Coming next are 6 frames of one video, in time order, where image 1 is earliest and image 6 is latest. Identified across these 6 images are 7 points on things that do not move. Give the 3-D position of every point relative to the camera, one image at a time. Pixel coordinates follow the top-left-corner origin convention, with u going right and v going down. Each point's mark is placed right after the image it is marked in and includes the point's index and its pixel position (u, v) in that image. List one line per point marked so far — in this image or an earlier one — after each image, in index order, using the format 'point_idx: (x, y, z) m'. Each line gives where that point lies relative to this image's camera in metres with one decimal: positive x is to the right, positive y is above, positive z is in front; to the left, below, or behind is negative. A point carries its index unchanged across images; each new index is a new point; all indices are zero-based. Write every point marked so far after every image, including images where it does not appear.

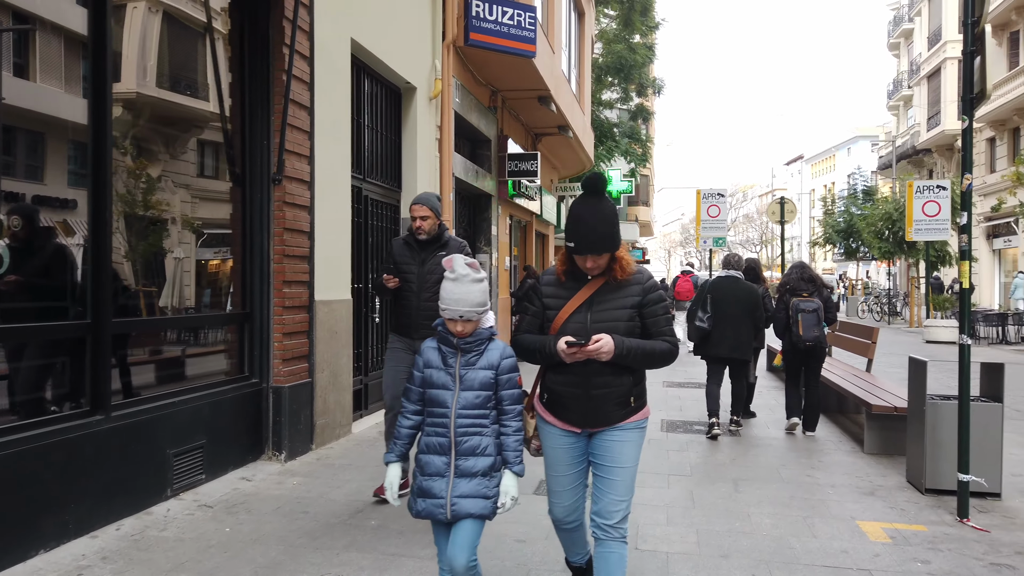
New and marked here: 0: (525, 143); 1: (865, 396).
0: (+0.2, +2.7, +13.8) m
1: (+3.1, -1.0, +6.6) m
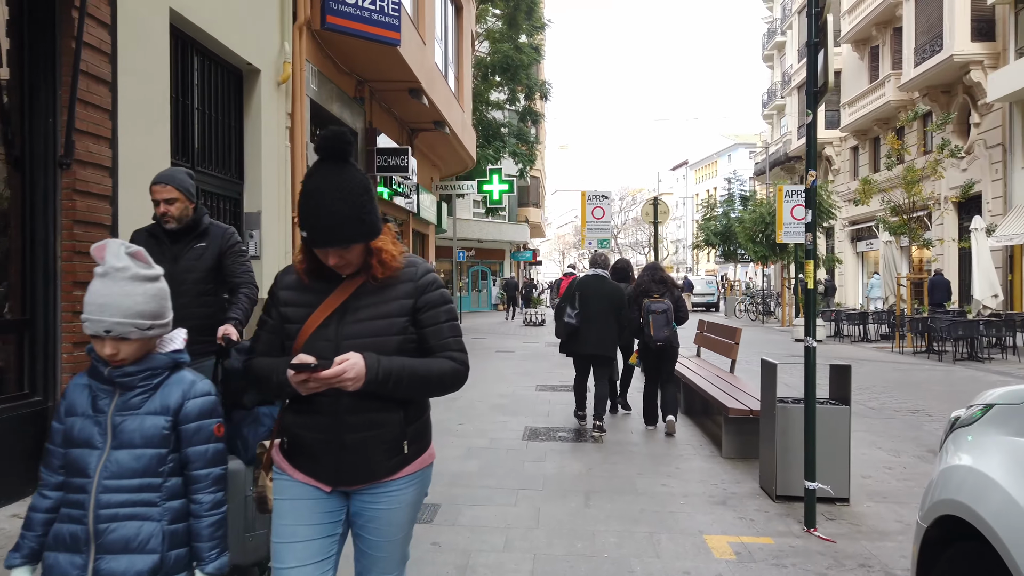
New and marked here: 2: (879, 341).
0: (-2.0, +2.6, +13.2) m
1: (+1.8, -1.0, +6.5) m
2: (+9.2, -1.3, +18.9) m
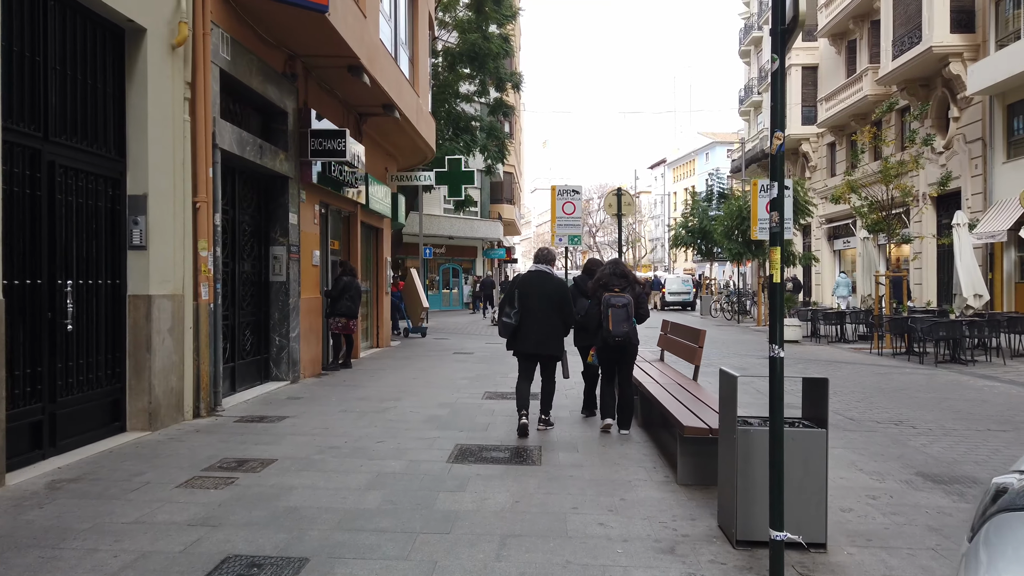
0: (-2.7, +2.7, +12.2) m
1: (+1.3, -0.9, +5.6) m
2: (+8.3, -1.3, +18.2) m
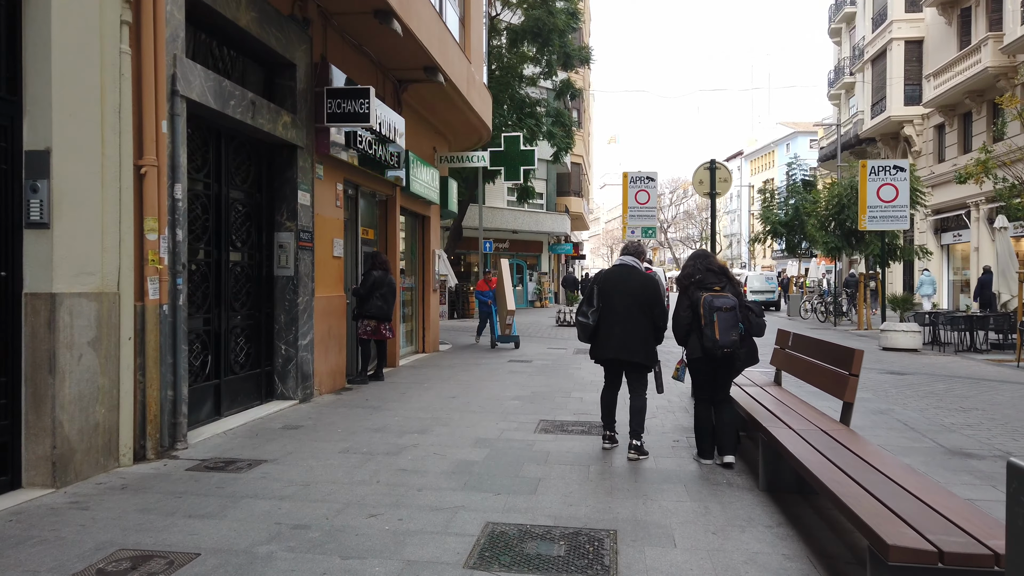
0: (-1.8, +2.7, +10.3) m
1: (+1.5, -0.9, +3.3) m
2: (+9.7, -1.3, +15.3) m
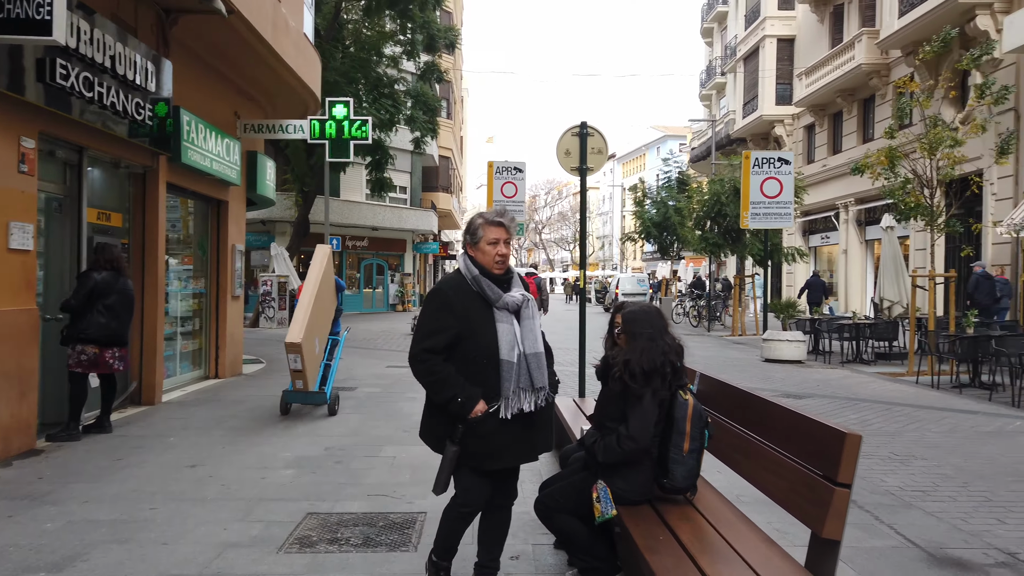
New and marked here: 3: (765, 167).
0: (-3.8, +2.7, +7.2) m
1: (+0.7, -1.0, +0.9) m
2: (+6.8, -1.4, +14.0) m
3: (+5.0, +2.4, +15.0) m
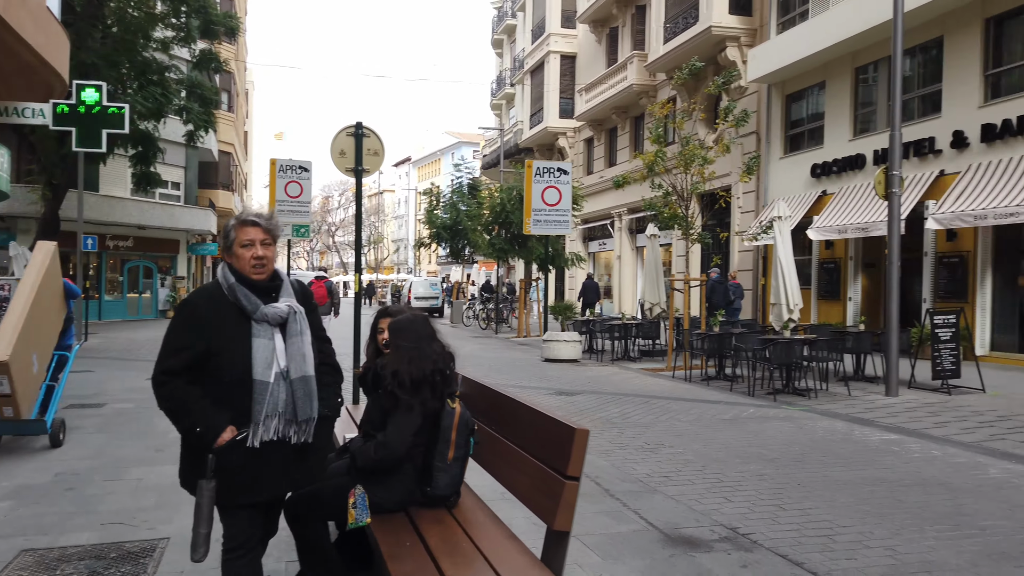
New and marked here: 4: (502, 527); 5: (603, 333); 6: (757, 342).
0: (-5.7, +2.6, +5.9) m
1: (+0.2, -1.0, +1.0) m
2: (+2.6, -1.4, +15.2) m
3: (+0.7, +2.3, +15.7) m
4: (-0.1, -1.0, +3.2) m
5: (+1.8, -0.9, +15.1) m
6: (+3.5, -0.7, +10.5) m
